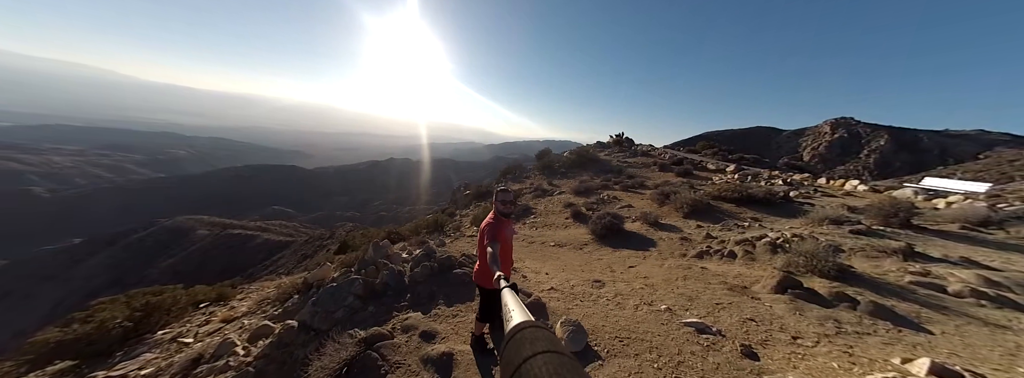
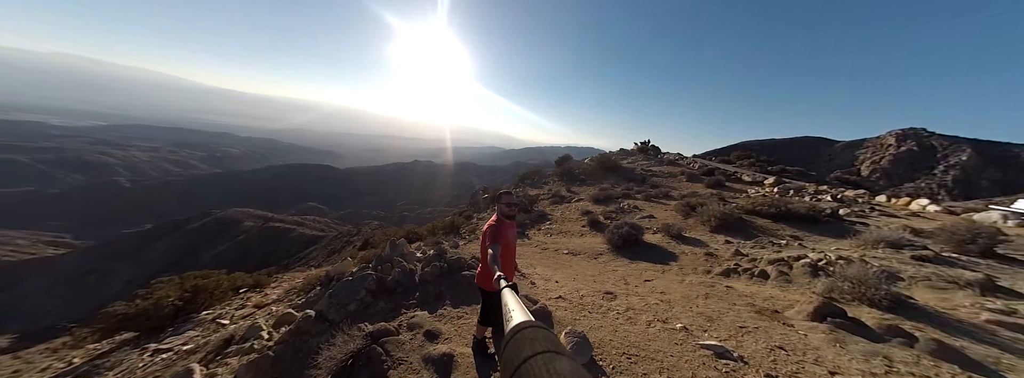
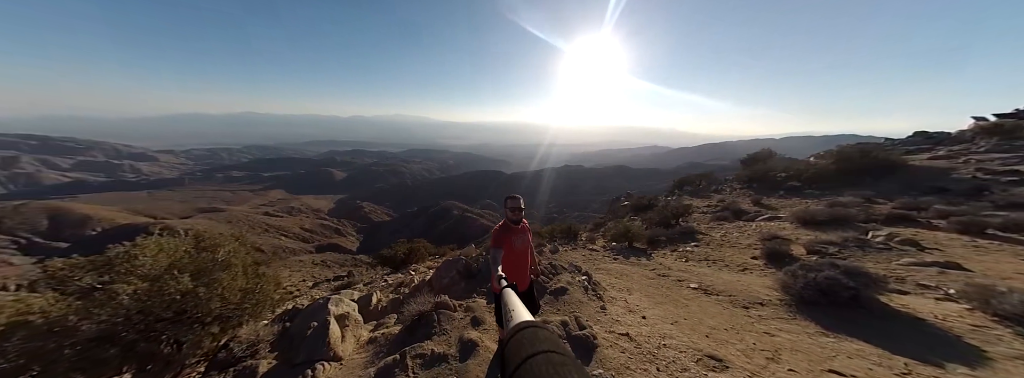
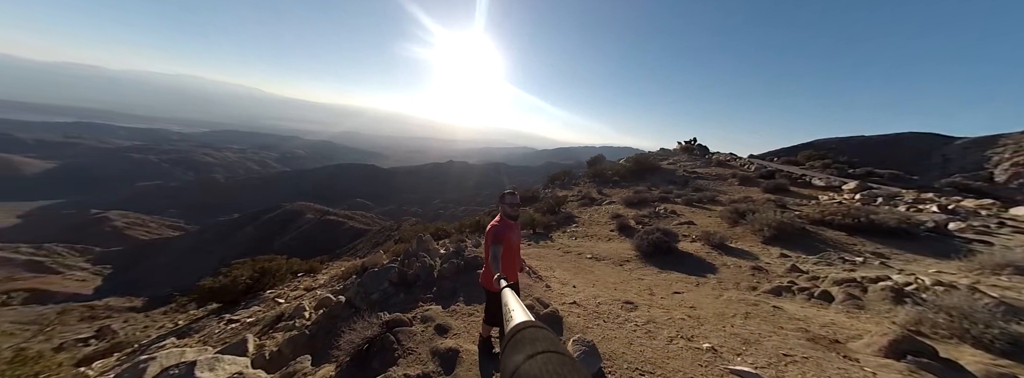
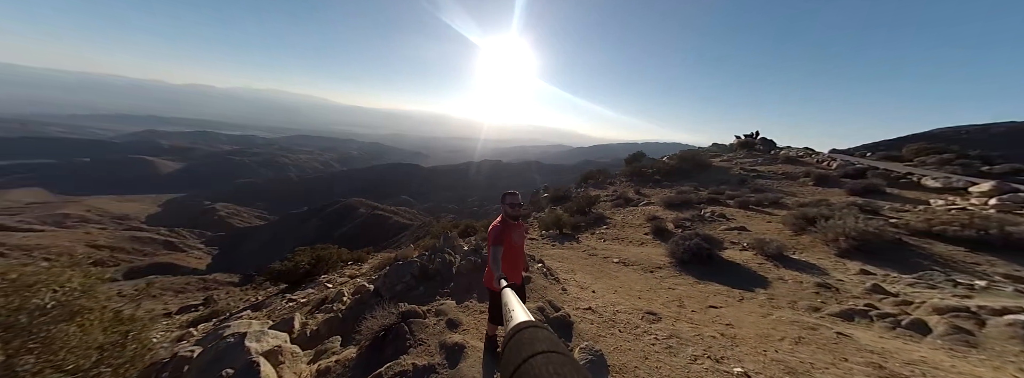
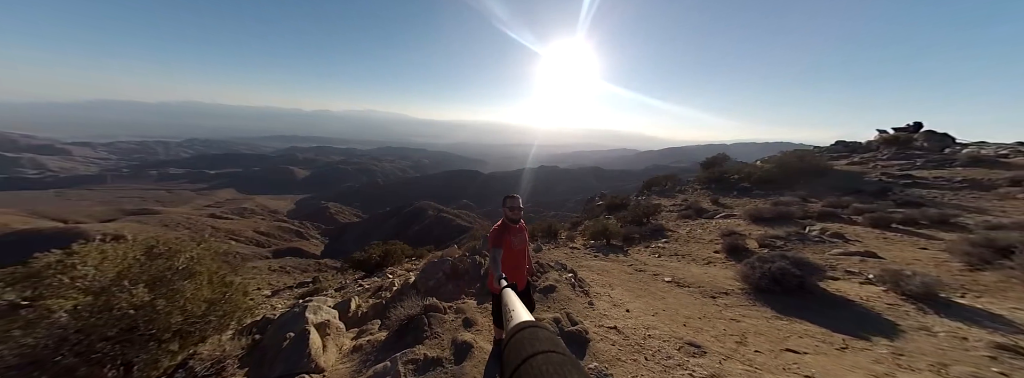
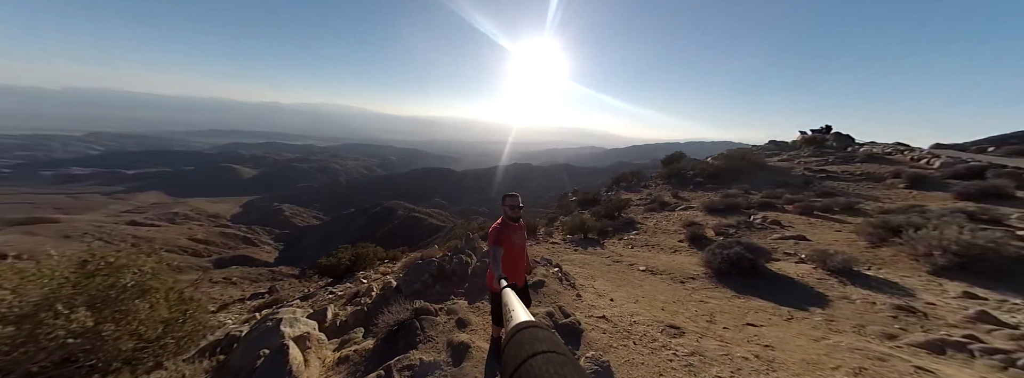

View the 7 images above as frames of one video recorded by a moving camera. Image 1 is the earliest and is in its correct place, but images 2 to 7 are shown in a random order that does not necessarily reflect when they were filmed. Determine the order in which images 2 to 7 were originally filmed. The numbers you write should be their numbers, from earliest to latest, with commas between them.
2, 4, 5, 7, 6, 3
